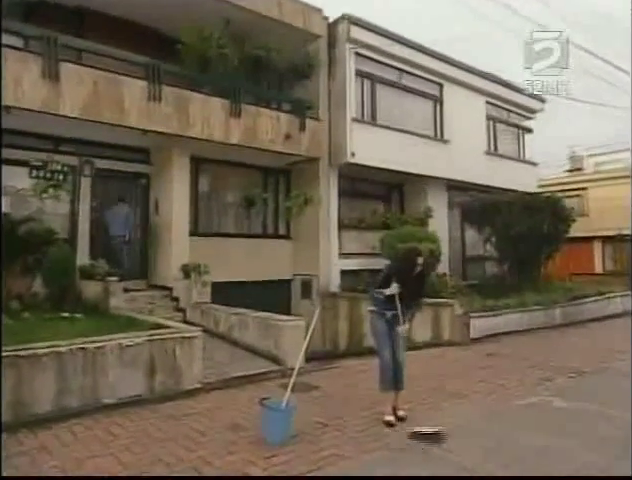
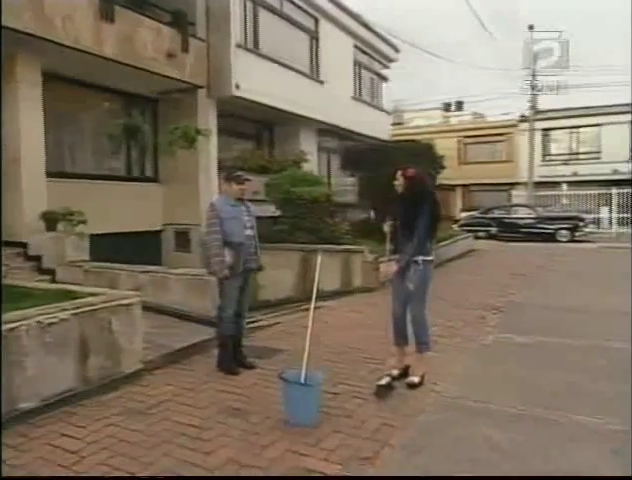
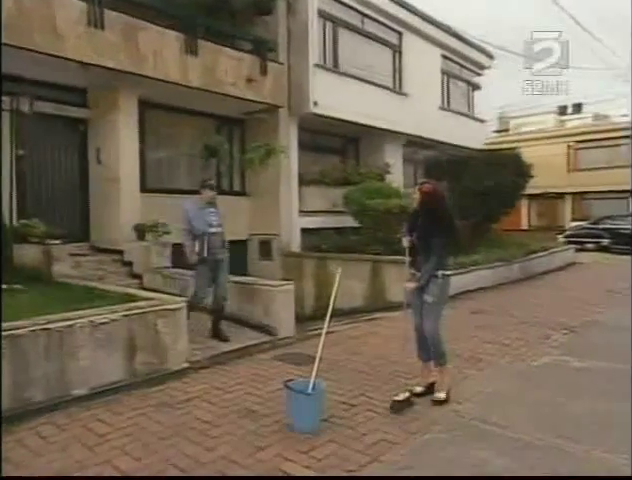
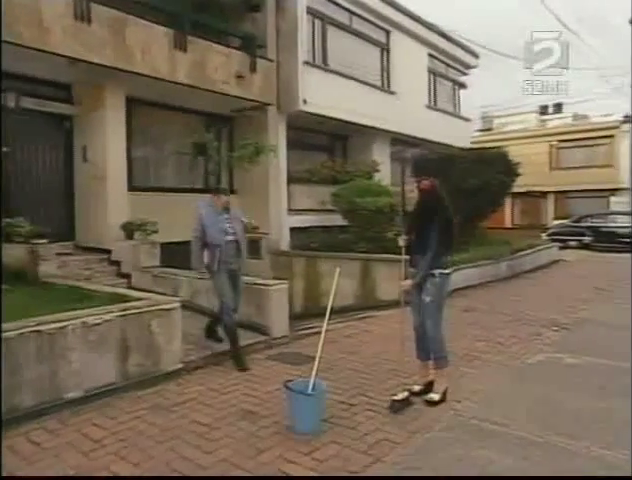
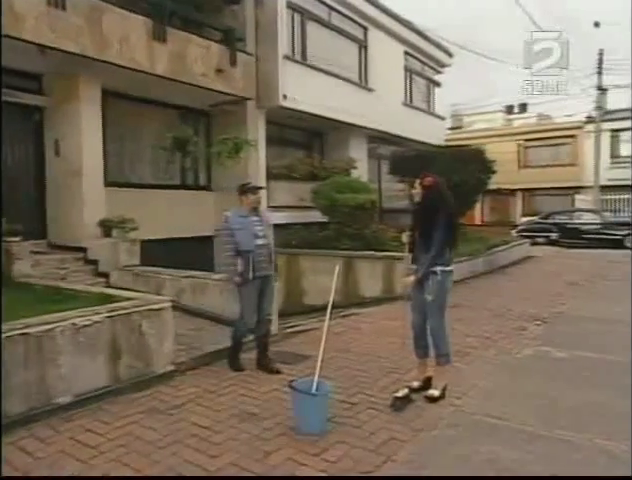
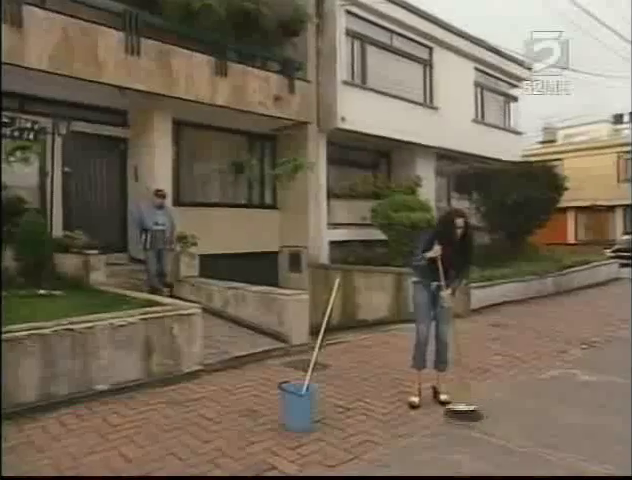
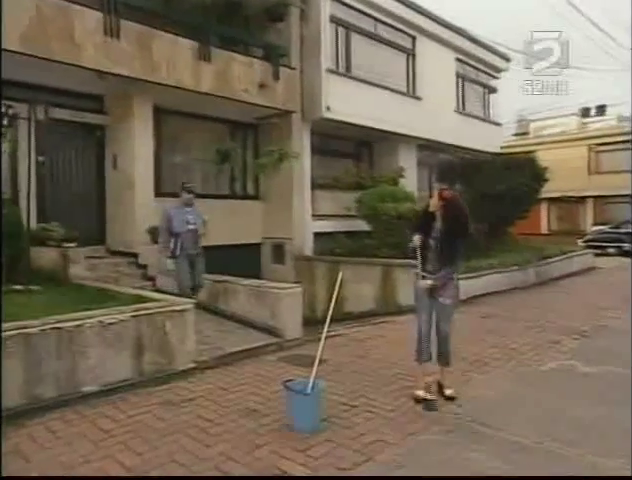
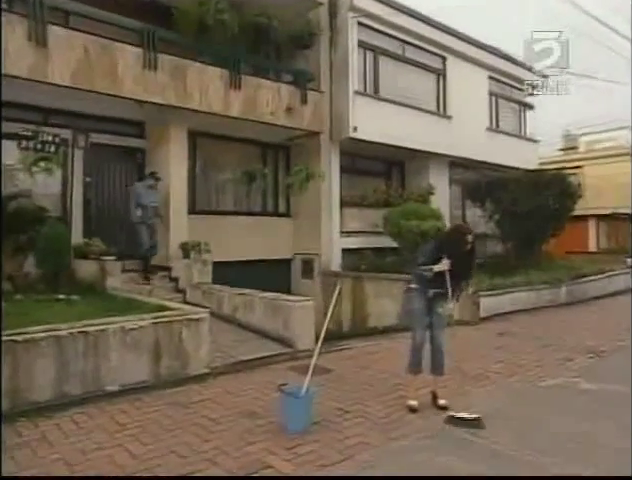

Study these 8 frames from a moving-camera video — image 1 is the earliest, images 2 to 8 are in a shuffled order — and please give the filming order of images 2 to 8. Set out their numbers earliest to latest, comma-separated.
8, 6, 7, 3, 4, 5, 2
